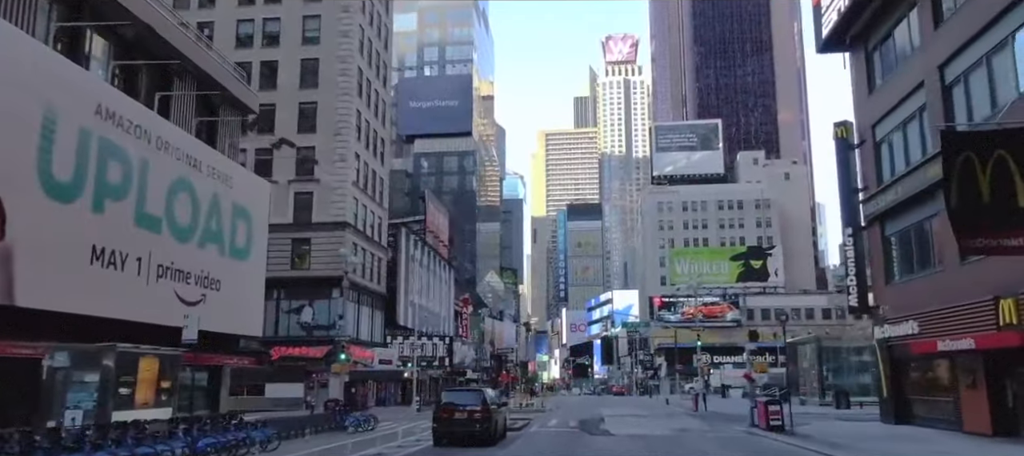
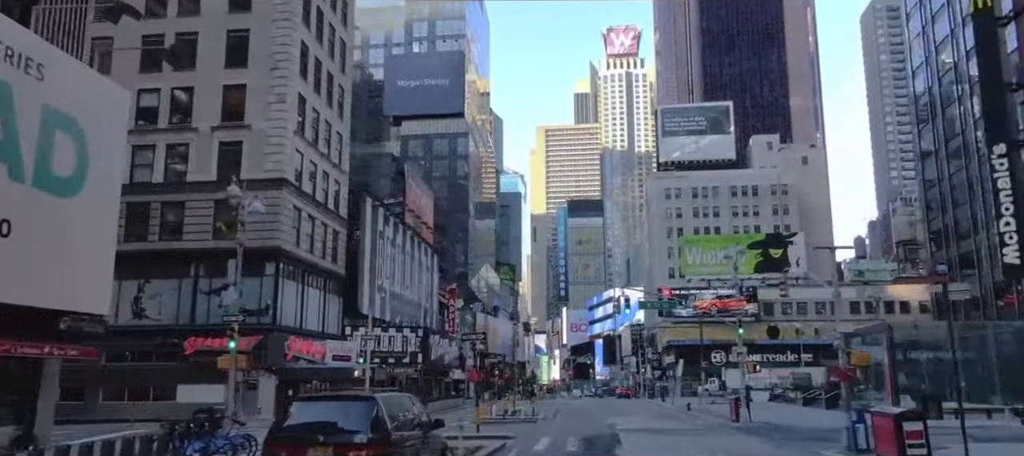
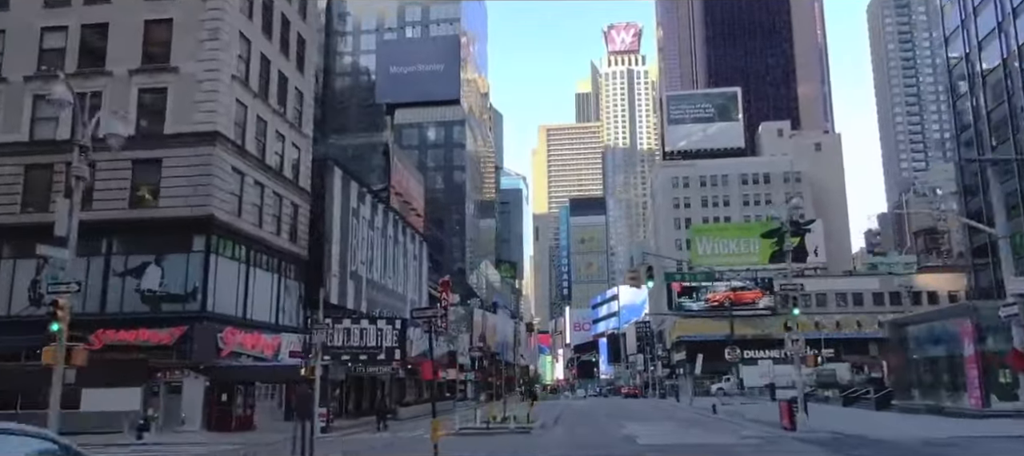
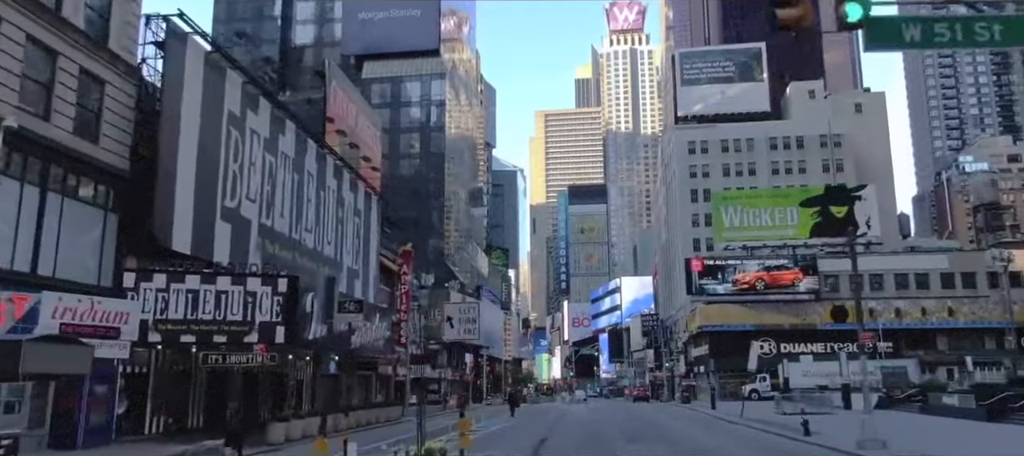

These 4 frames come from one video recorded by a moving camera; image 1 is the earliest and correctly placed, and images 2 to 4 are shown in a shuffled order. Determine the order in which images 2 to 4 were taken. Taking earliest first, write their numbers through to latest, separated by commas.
2, 3, 4
